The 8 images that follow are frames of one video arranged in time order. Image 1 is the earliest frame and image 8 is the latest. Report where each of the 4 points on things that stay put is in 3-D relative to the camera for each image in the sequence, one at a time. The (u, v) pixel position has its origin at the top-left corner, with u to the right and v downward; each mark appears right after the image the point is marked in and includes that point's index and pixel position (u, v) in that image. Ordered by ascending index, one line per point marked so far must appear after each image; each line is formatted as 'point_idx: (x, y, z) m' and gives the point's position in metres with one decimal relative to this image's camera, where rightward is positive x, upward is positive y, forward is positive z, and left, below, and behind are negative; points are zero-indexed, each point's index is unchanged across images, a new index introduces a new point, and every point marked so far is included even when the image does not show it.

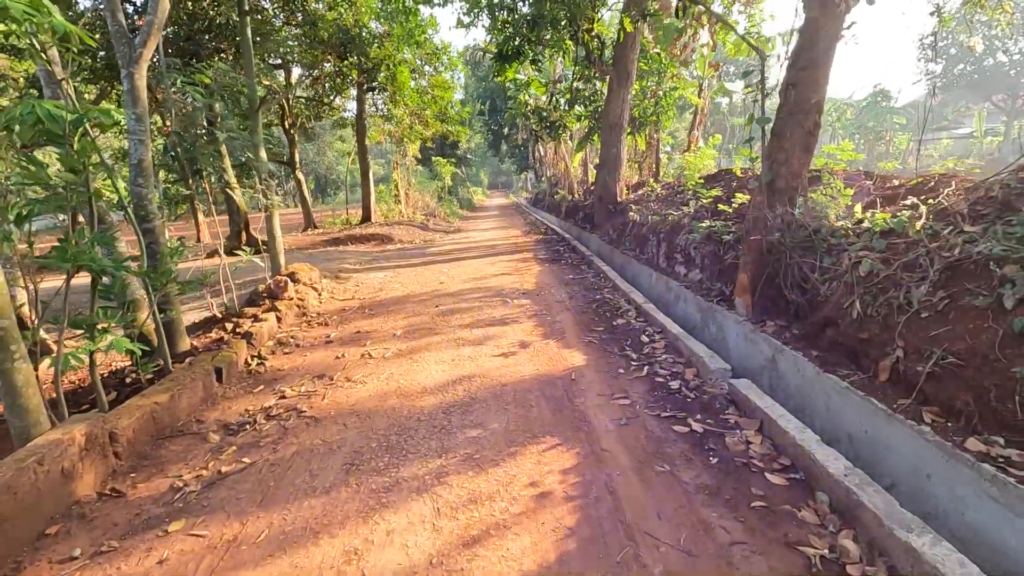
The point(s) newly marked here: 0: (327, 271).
0: (-2.5, +0.2, +7.0) m
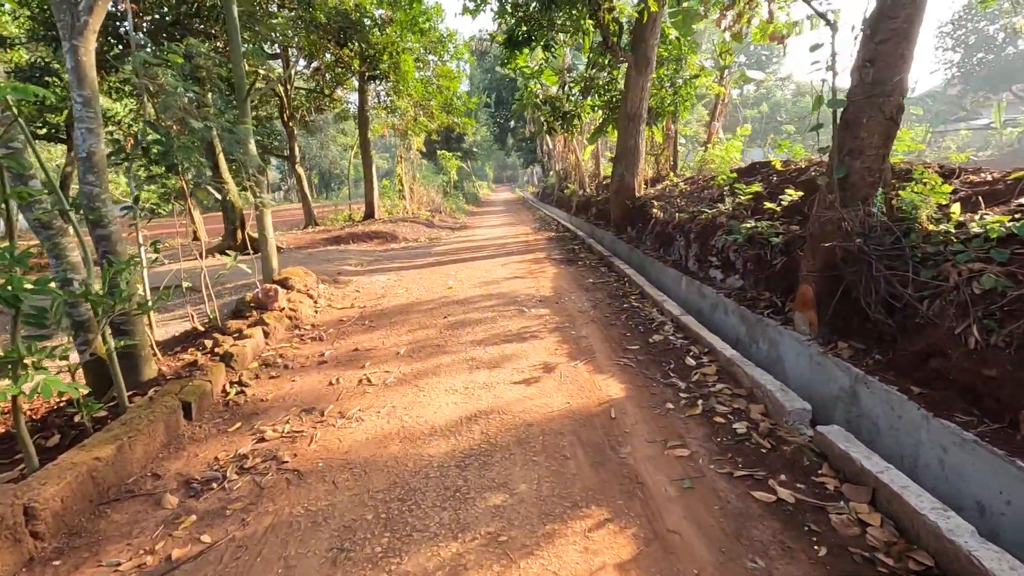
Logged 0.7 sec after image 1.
0: (-2.3, +0.2, +6.5) m
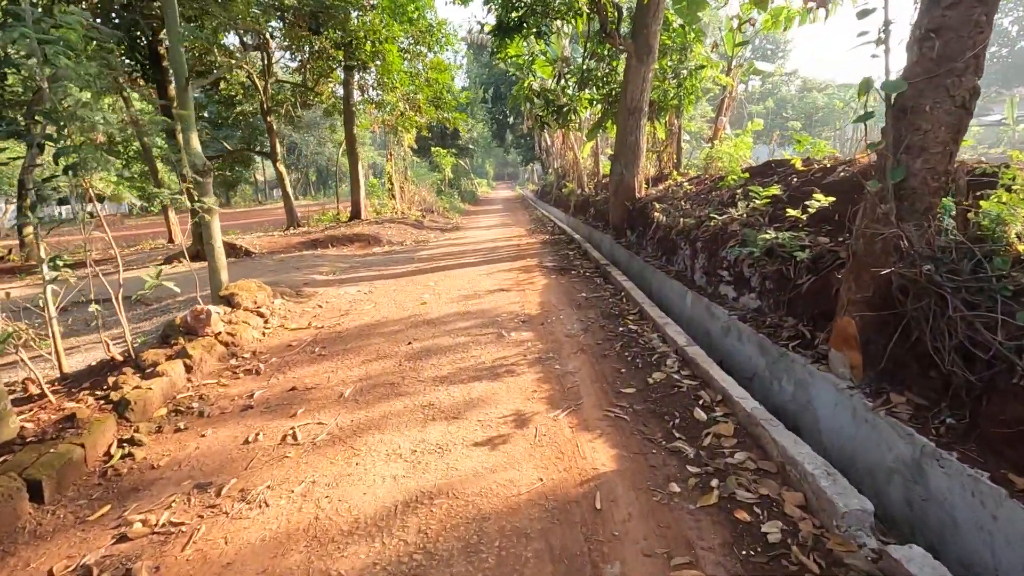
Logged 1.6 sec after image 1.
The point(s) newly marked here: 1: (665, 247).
0: (-2.5, 0.0, +5.8) m
1: (+1.8, +0.5, +6.1) m
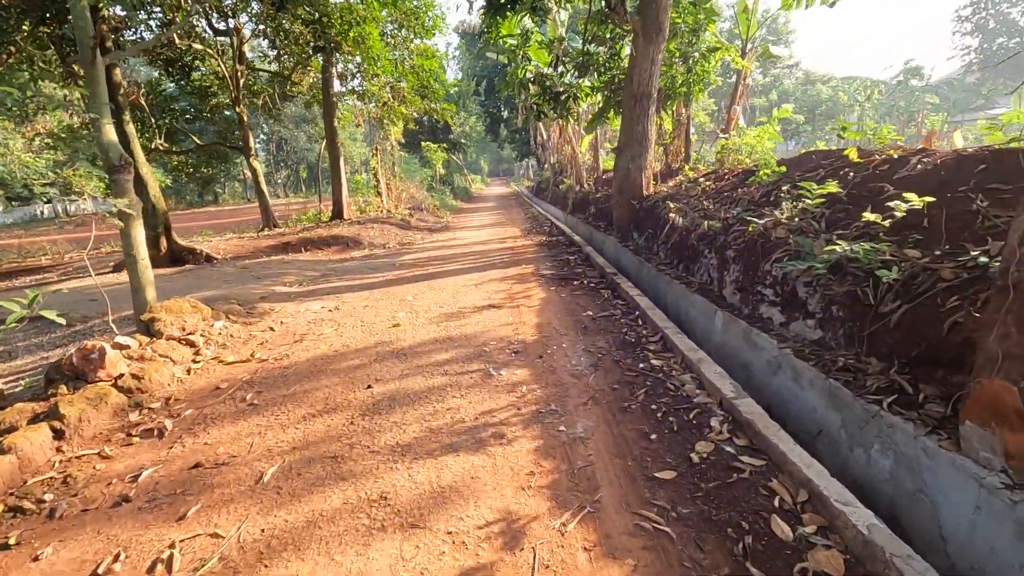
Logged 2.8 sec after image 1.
0: (-2.5, -0.1, +4.9) m
1: (+1.7, +0.3, +5.2) m
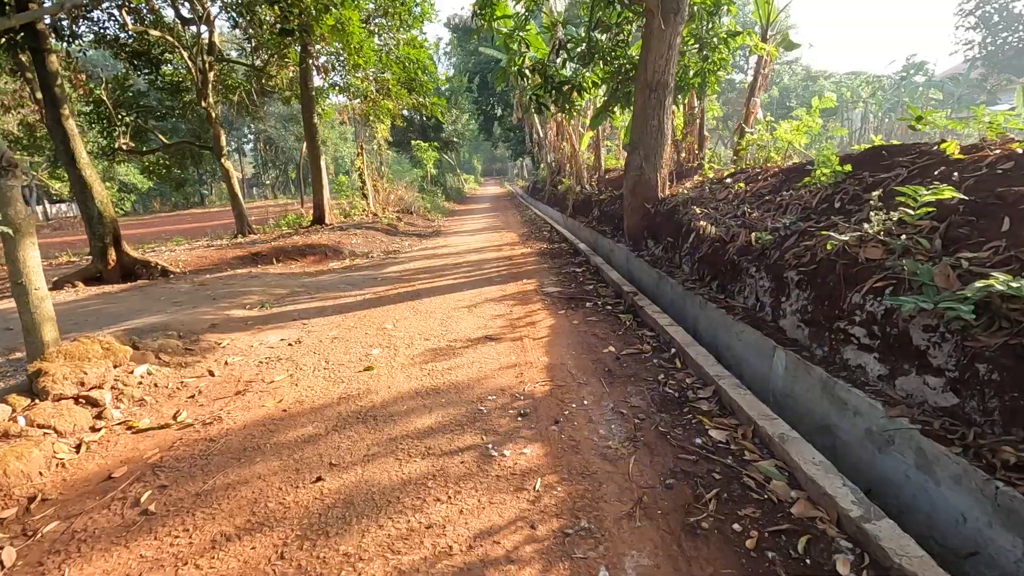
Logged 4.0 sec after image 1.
0: (-2.5, -0.4, +4.0) m
1: (+1.7, +0.1, +4.3) m
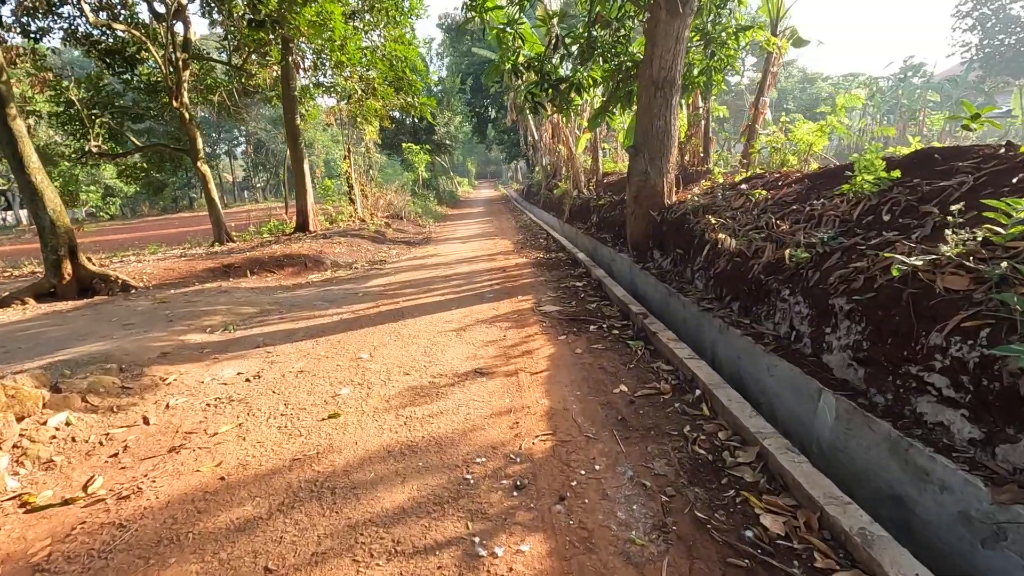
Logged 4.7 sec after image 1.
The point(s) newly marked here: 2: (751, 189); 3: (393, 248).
0: (-2.6, -0.5, +3.4) m
1: (+1.6, 0.0, +3.8) m
2: (+2.3, +0.9, +5.0) m
3: (-2.2, +0.7, +9.6) m
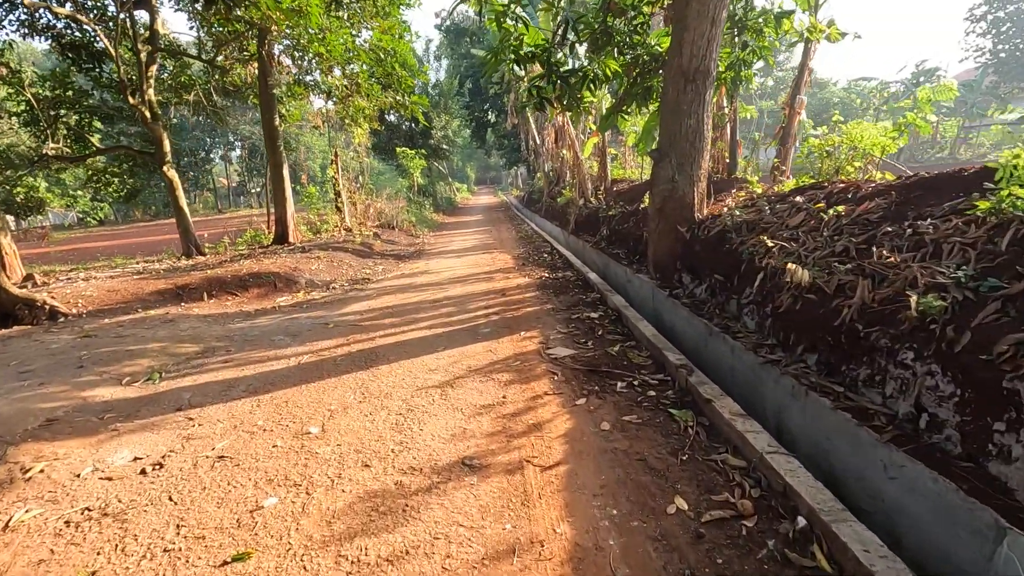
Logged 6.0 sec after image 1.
0: (-2.5, -0.8, +2.4) m
1: (+1.7, -0.3, +2.8) m
2: (+2.3, +0.7, +4.0) m
3: (-2.1, +0.4, +8.6) m
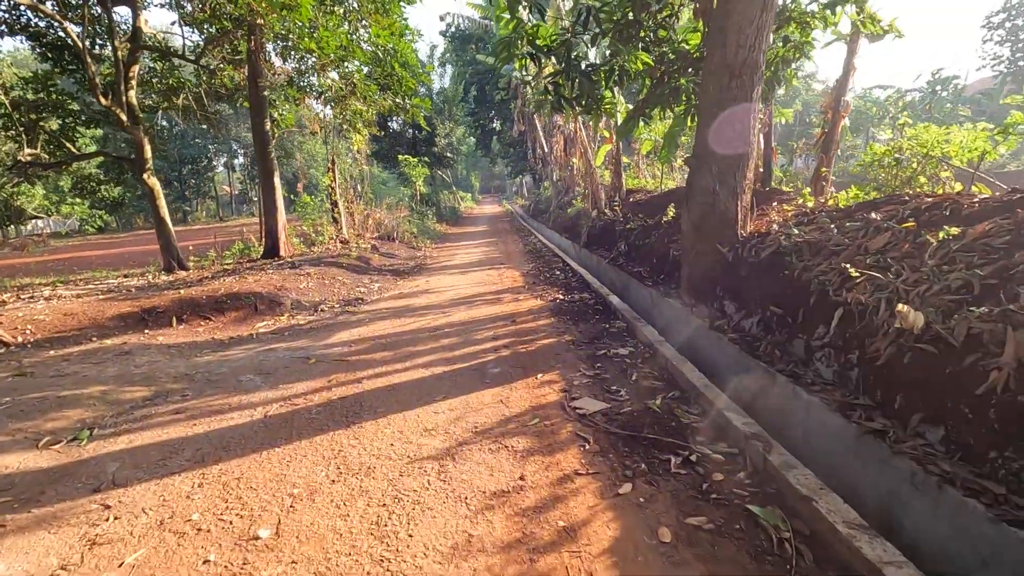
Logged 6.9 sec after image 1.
0: (-2.5, -1.0, +1.7) m
1: (+1.7, -0.5, +2.1) m
2: (+2.4, +0.4, +3.3) m
3: (-2.0, +0.1, +7.9) m
